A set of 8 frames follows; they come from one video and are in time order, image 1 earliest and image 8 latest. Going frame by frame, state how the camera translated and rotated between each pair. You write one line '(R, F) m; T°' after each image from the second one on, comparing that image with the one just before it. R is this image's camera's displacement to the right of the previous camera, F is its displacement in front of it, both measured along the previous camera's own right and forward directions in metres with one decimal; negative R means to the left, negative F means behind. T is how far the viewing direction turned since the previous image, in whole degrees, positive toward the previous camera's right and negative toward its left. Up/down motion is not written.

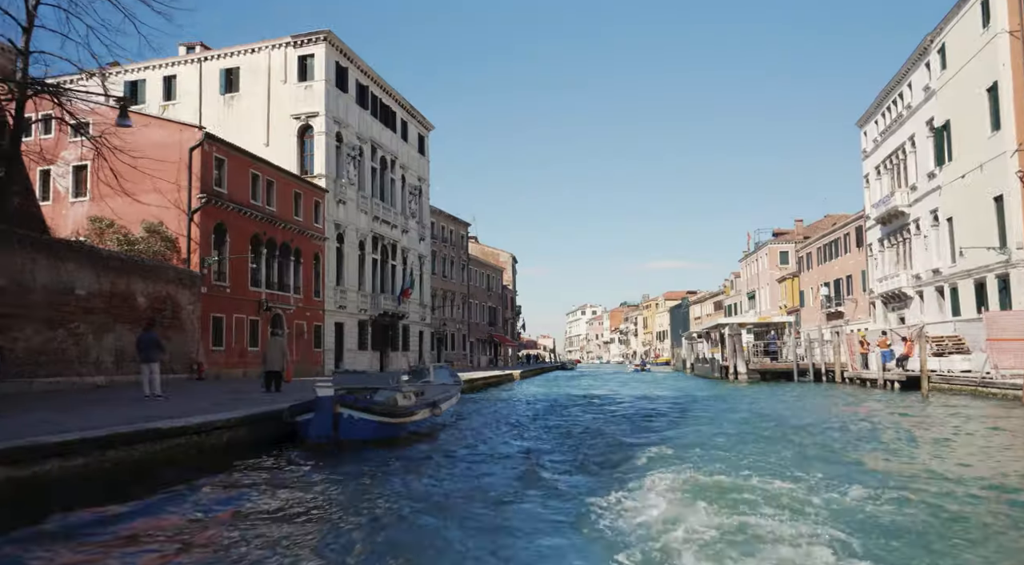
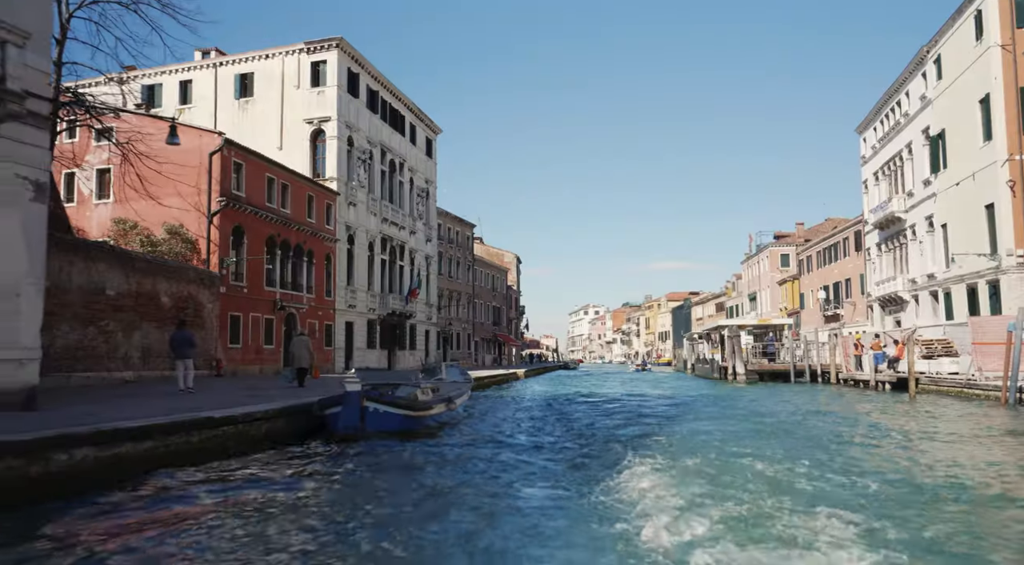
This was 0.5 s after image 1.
(-0.1, -1.1) m; 0°
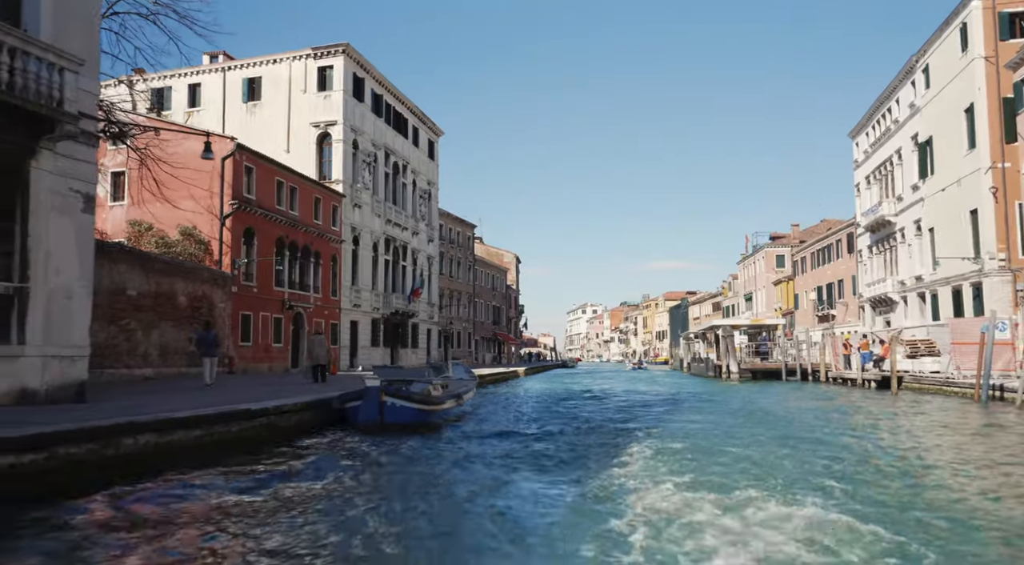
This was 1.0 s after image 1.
(-0.1, -1.2) m; 0°
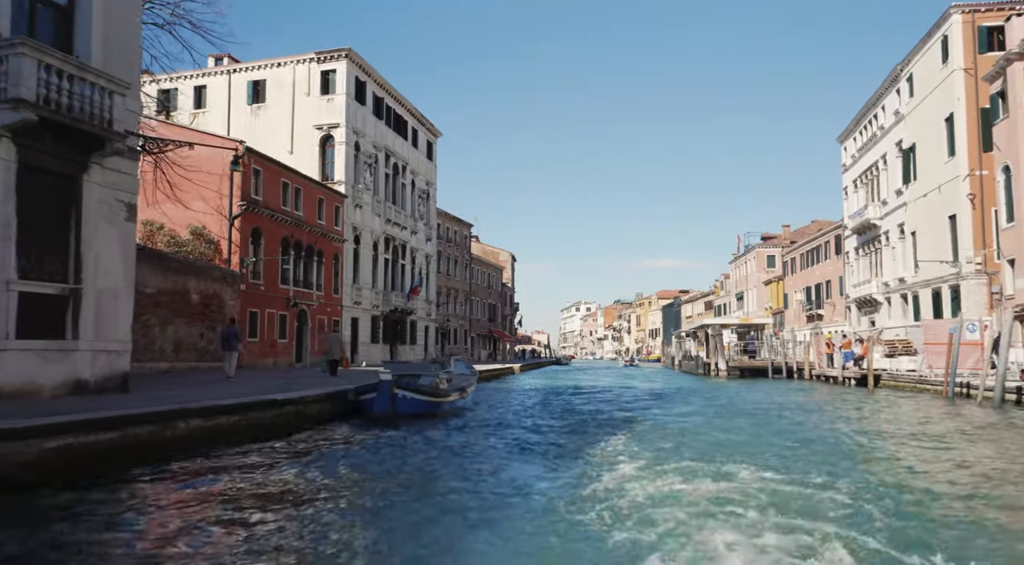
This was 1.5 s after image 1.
(-0.1, -1.3) m; 0°
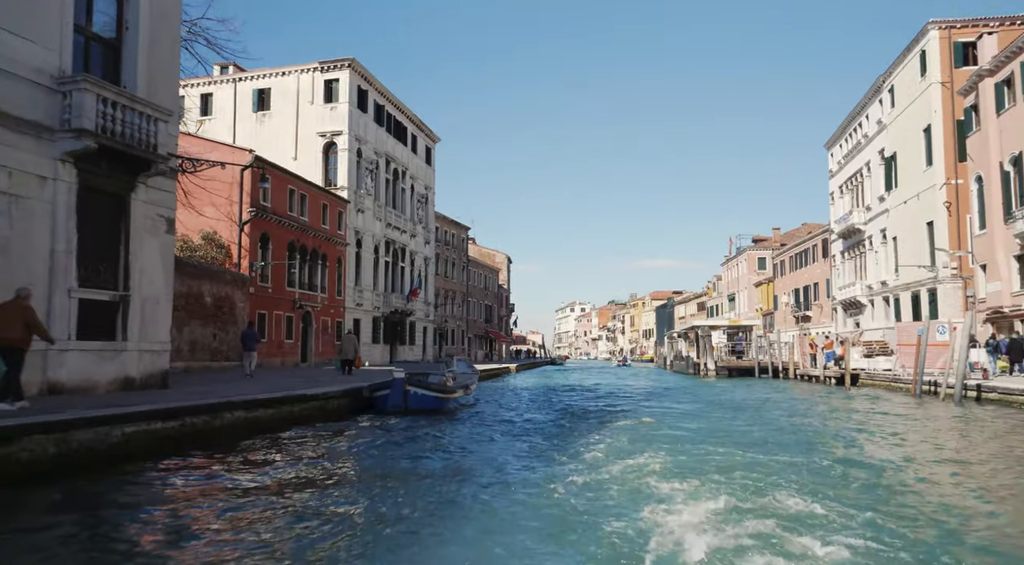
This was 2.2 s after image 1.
(-0.1, -1.5) m; 0°
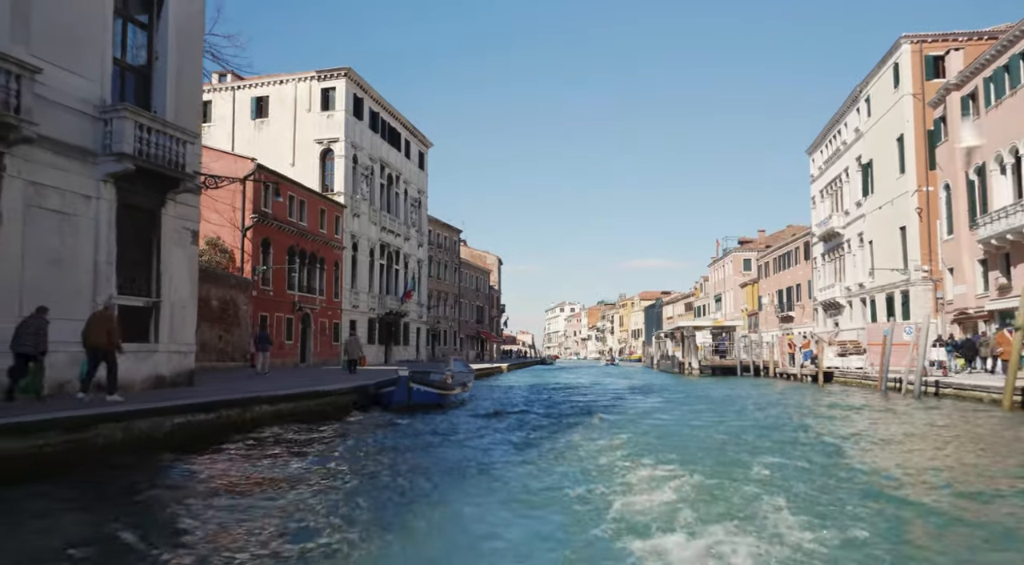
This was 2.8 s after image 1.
(-0.1, -1.5) m; +1°
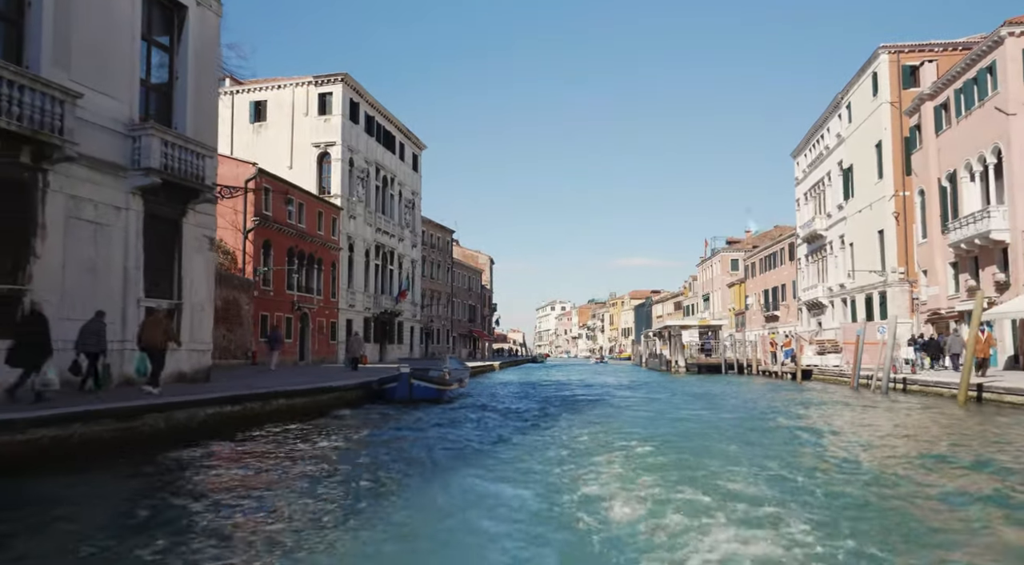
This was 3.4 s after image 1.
(-0.1, -1.3) m; +1°
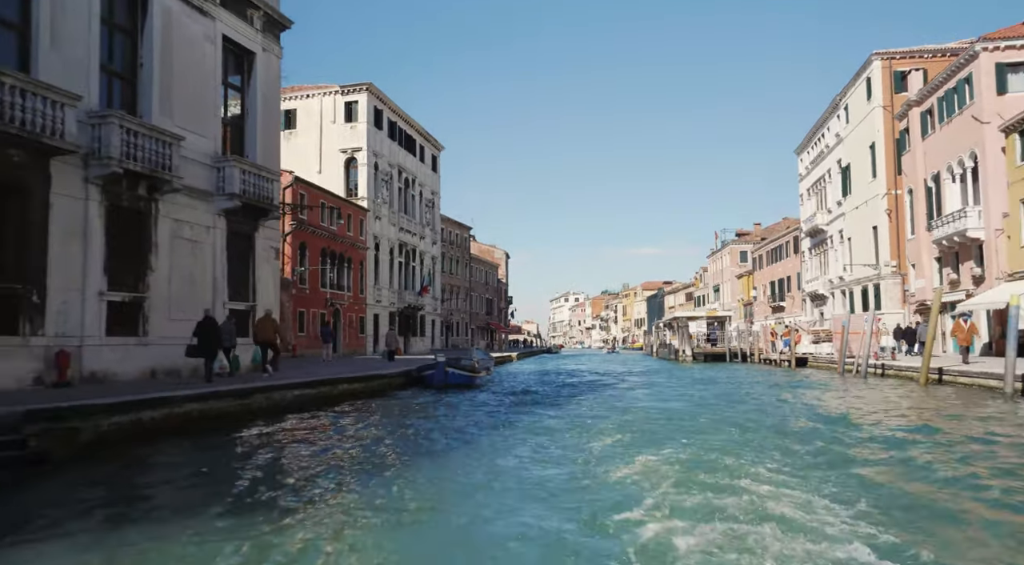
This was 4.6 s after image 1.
(-0.2, -3.0) m; -1°
